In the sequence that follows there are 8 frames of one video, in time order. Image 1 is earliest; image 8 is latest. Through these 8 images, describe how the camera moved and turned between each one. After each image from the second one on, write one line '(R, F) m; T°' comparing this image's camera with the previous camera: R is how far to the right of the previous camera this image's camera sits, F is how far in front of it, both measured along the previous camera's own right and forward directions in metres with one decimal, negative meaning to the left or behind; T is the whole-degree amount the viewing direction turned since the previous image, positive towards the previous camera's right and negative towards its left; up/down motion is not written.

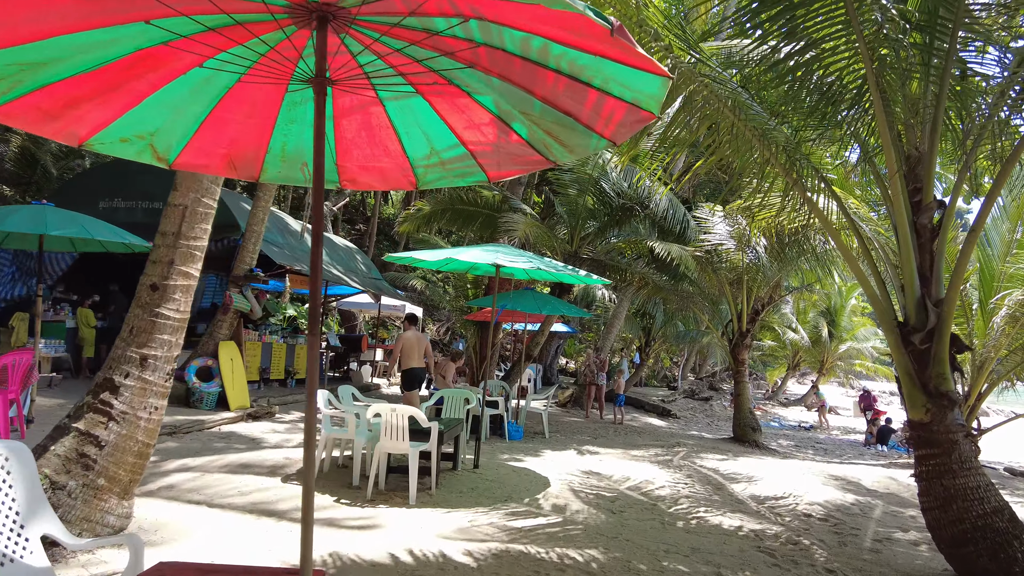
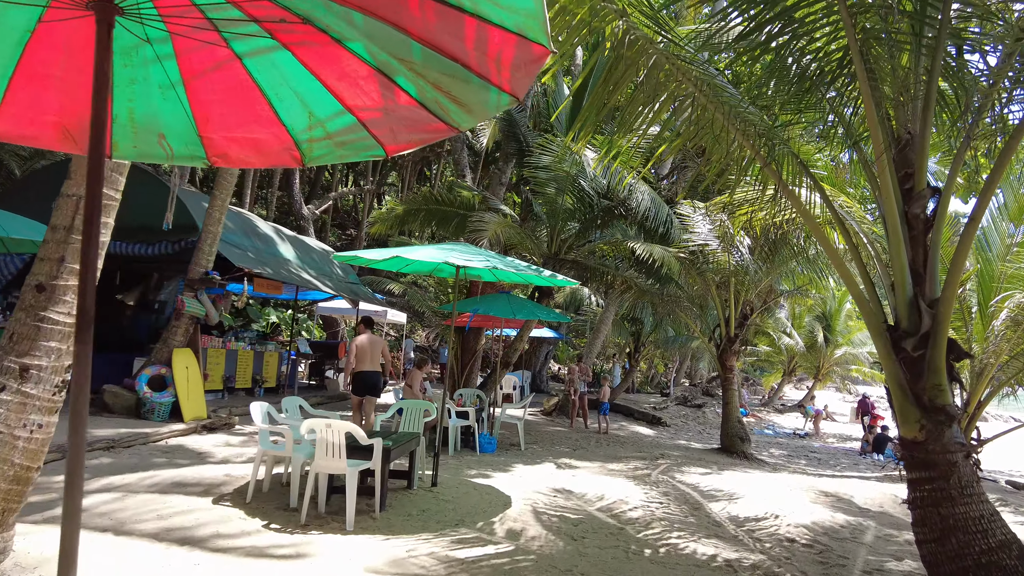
(+0.4, +0.5) m; 0°
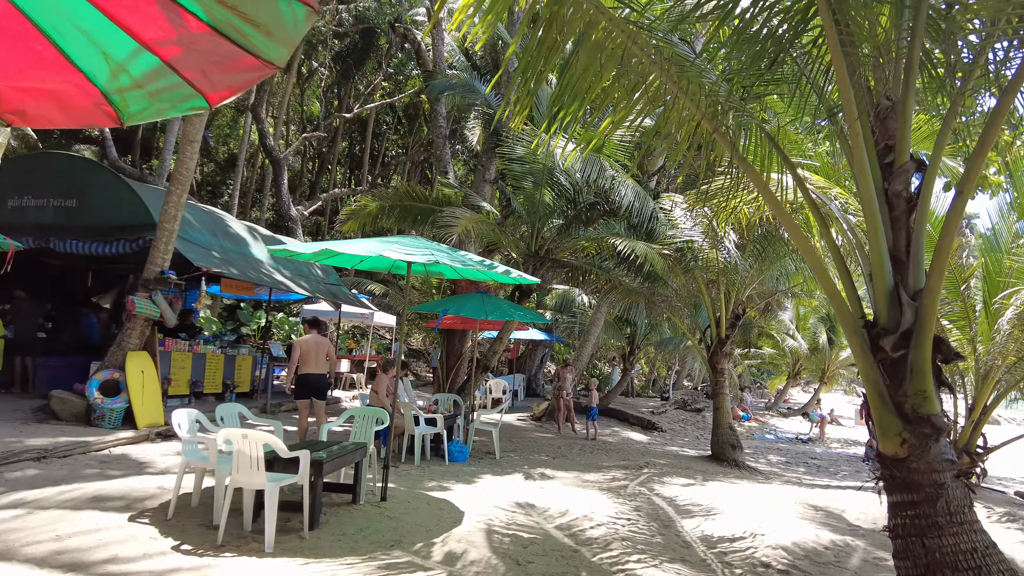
(+0.5, +0.5) m; -1°
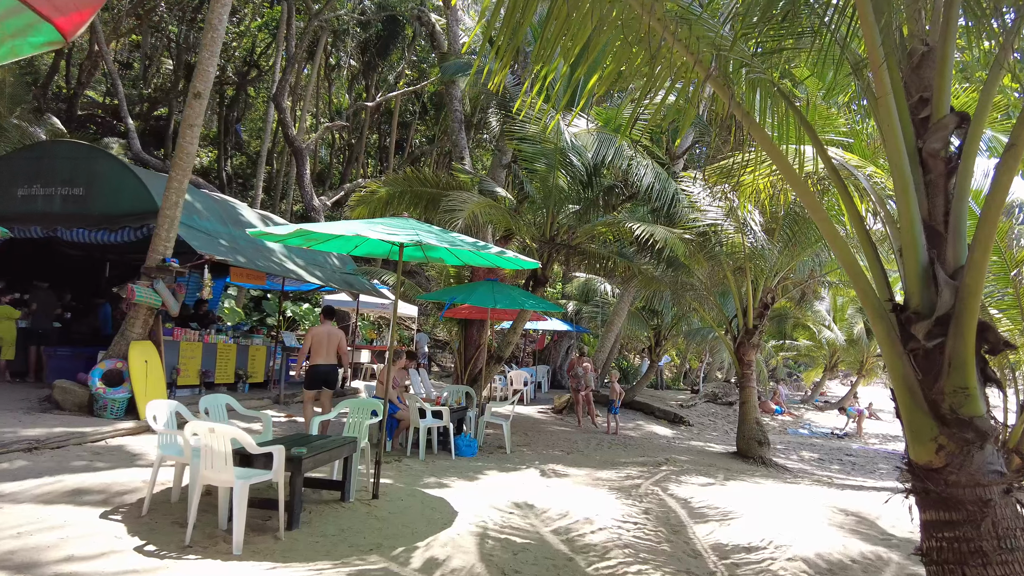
(+0.3, +0.4) m; -3°
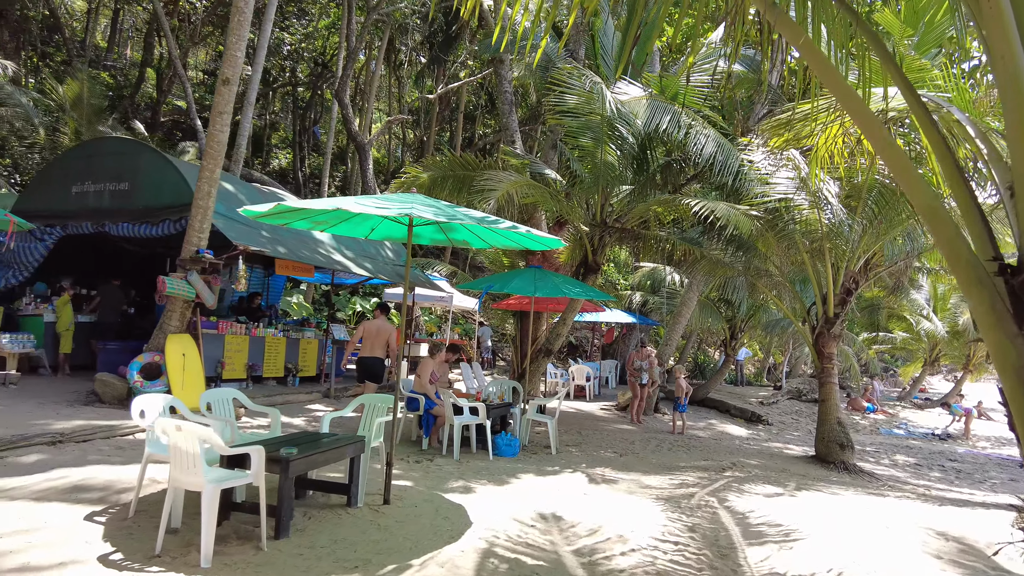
(+0.4, +0.7) m; -7°
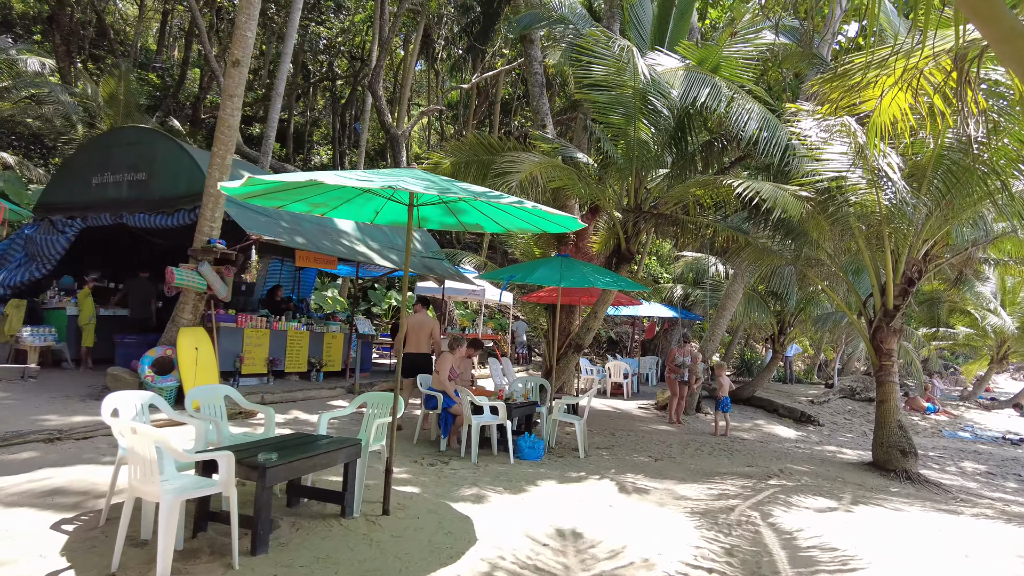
(+0.2, +0.6) m; -4°
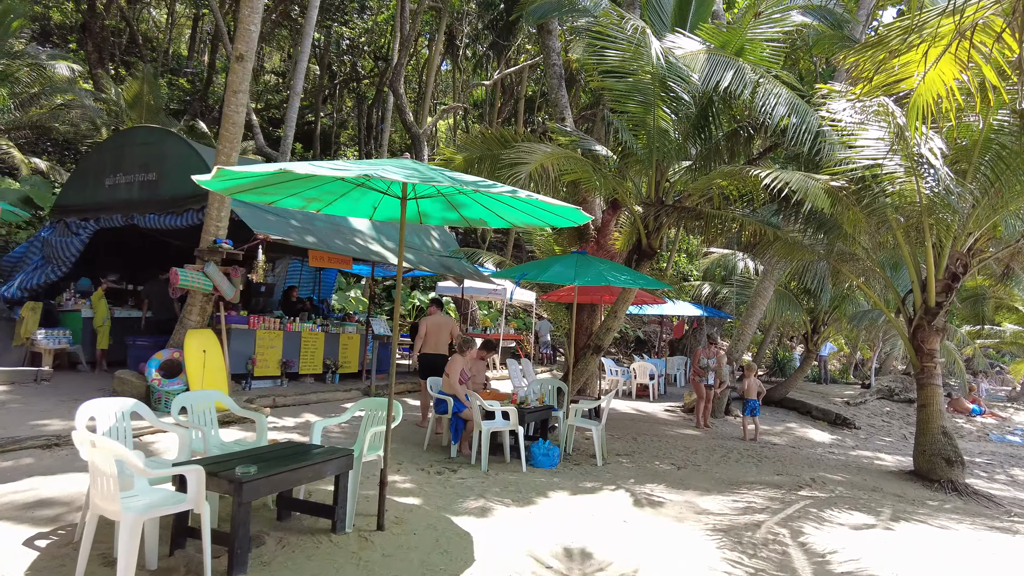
(+0.2, +0.3) m; -3°
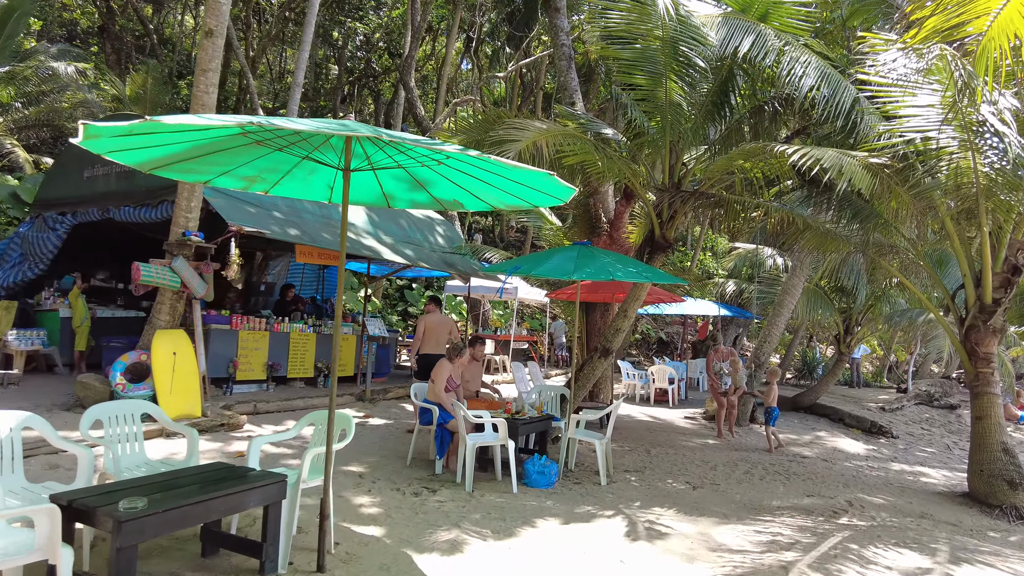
(+0.3, +0.8) m; -2°
